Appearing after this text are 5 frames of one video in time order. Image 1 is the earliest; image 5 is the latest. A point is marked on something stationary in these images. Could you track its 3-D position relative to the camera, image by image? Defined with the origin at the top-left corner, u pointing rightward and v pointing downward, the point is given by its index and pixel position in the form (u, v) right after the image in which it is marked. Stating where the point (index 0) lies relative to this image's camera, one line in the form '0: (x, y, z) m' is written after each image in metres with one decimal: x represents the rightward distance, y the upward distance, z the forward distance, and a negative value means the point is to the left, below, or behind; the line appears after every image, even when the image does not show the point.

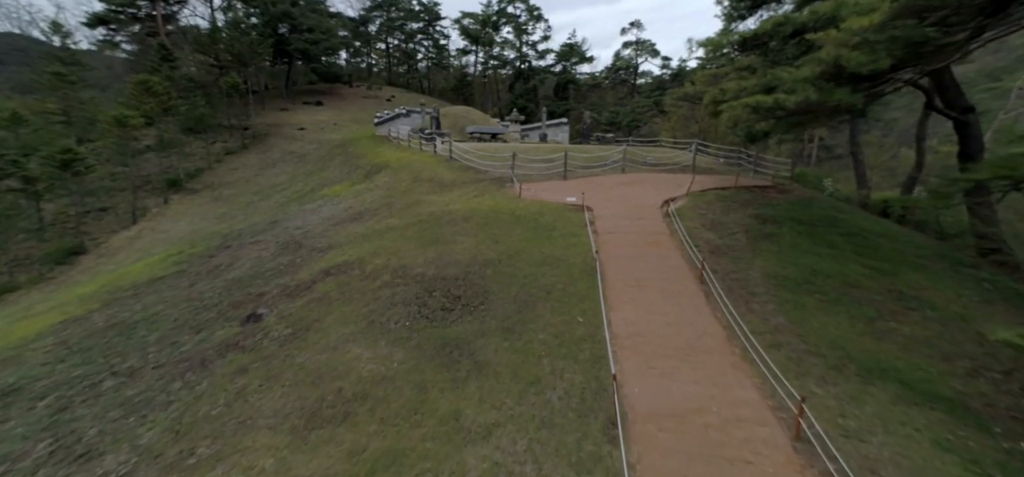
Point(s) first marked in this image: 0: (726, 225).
0: (+4.7, +0.3, +9.2) m
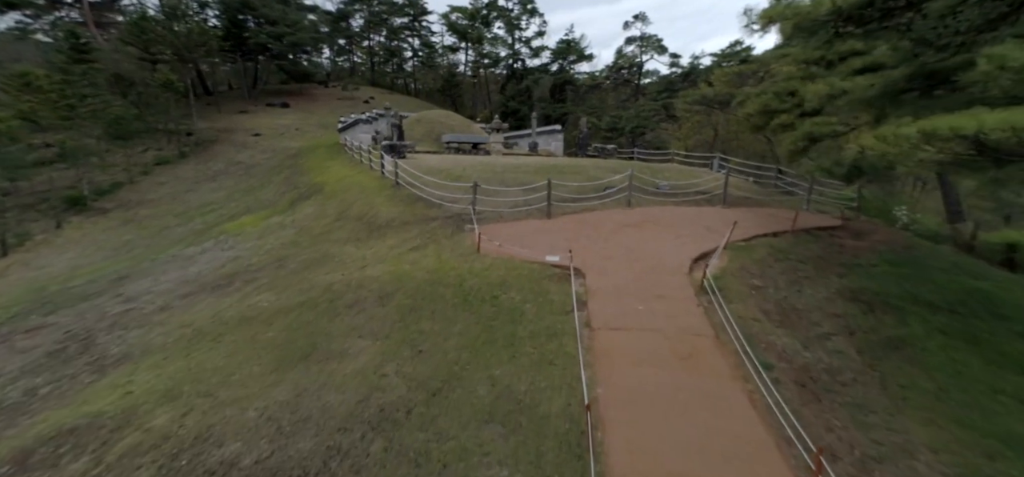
0: (+3.9, -1.0, +5.5) m
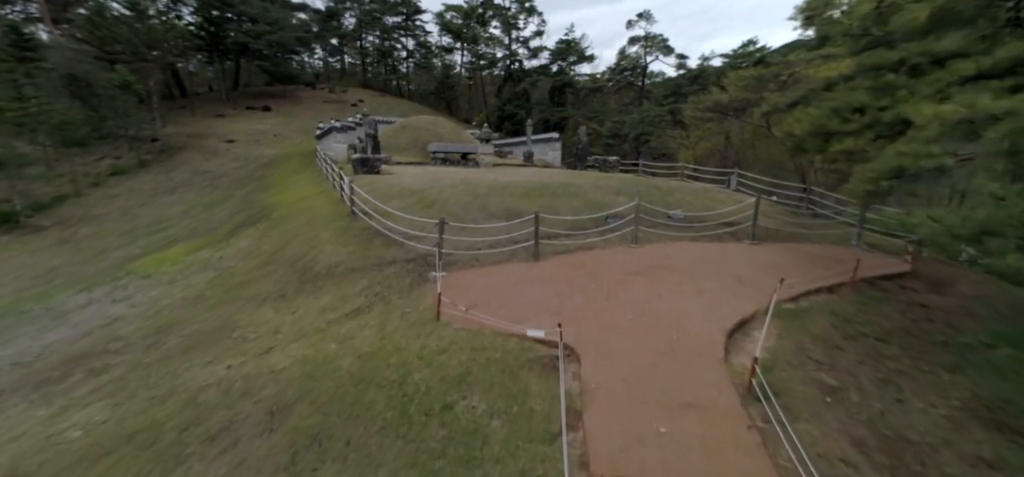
0: (+3.5, -1.9, +3.5) m
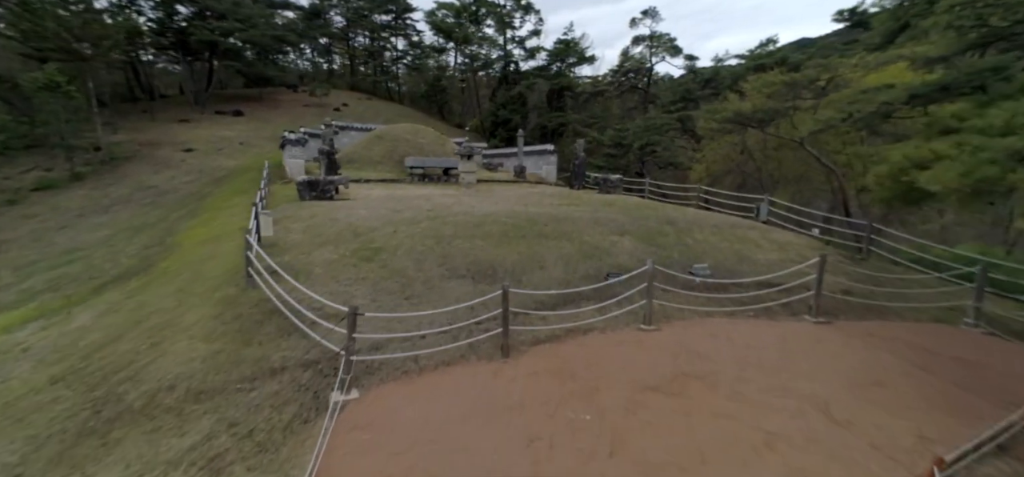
0: (+3.0, -2.9, +0.8) m
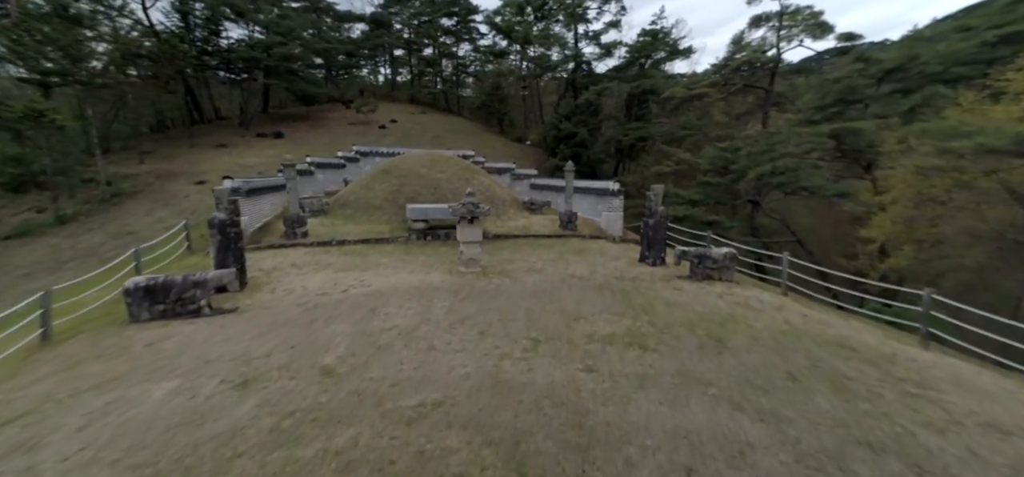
0: (+0.6, -5.4, -6.2) m
